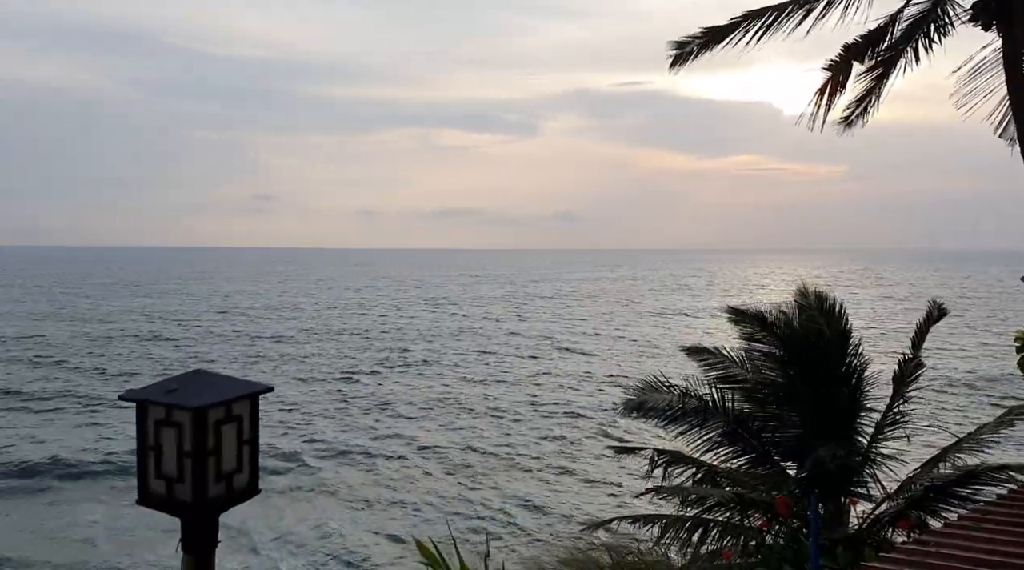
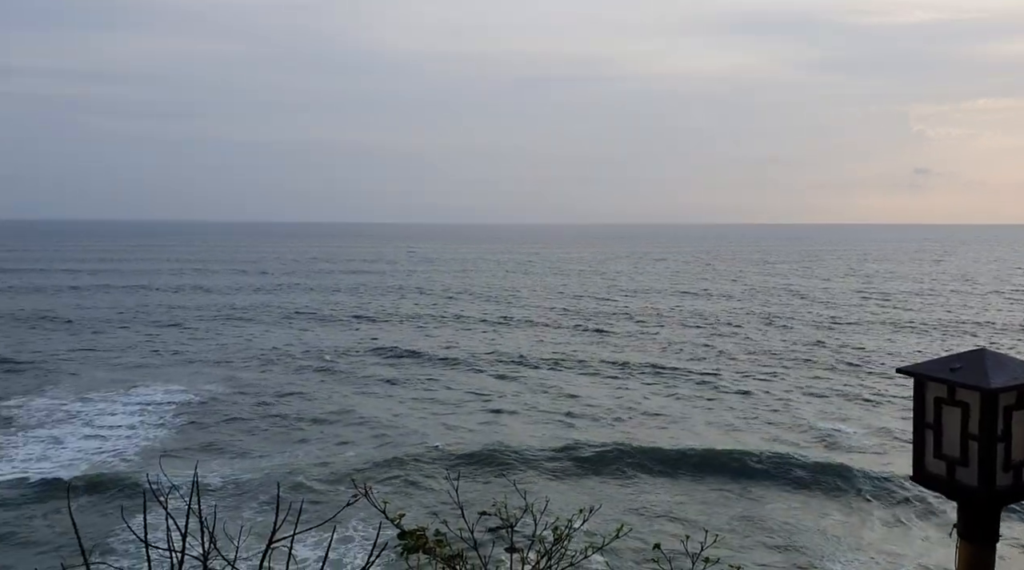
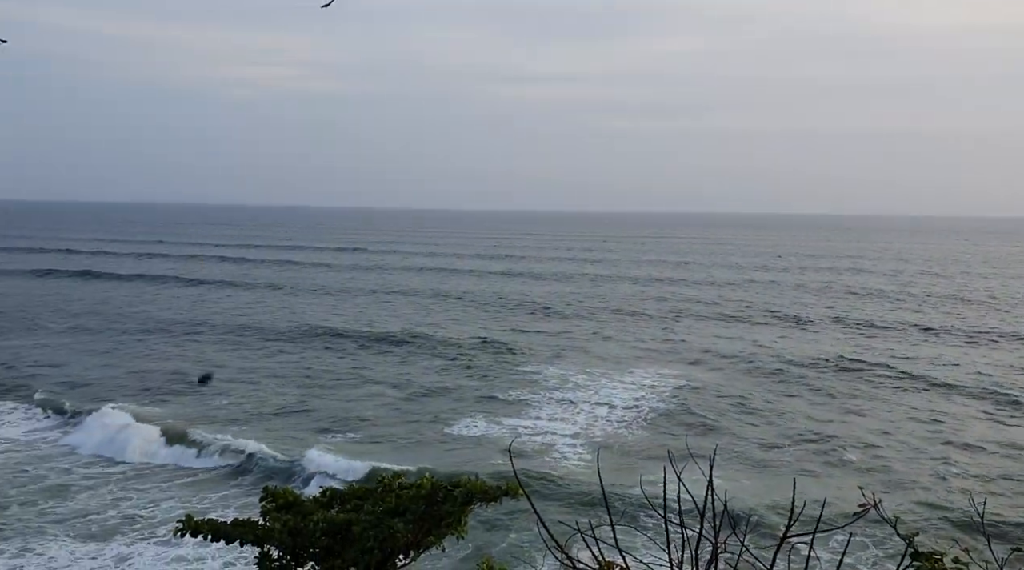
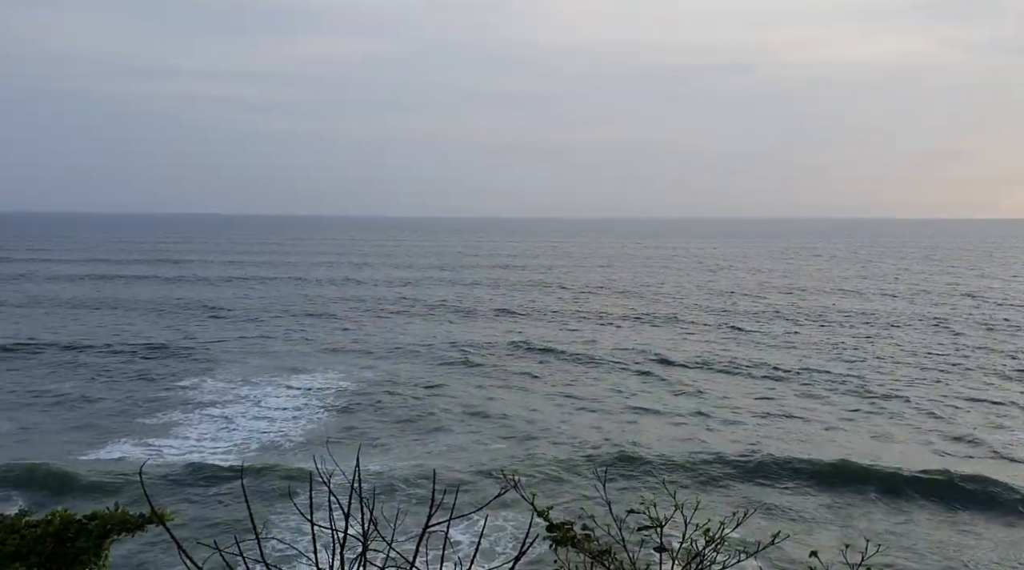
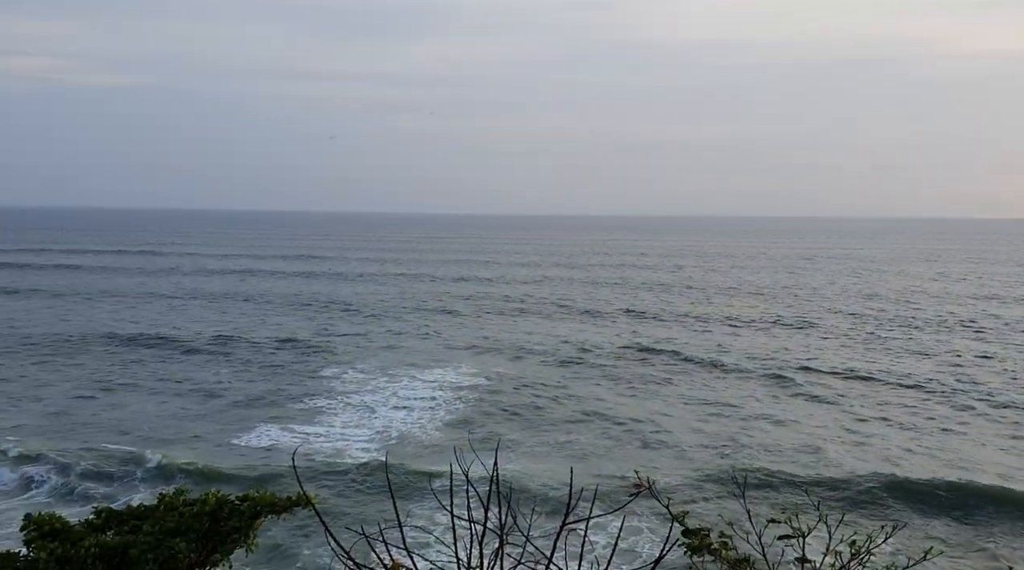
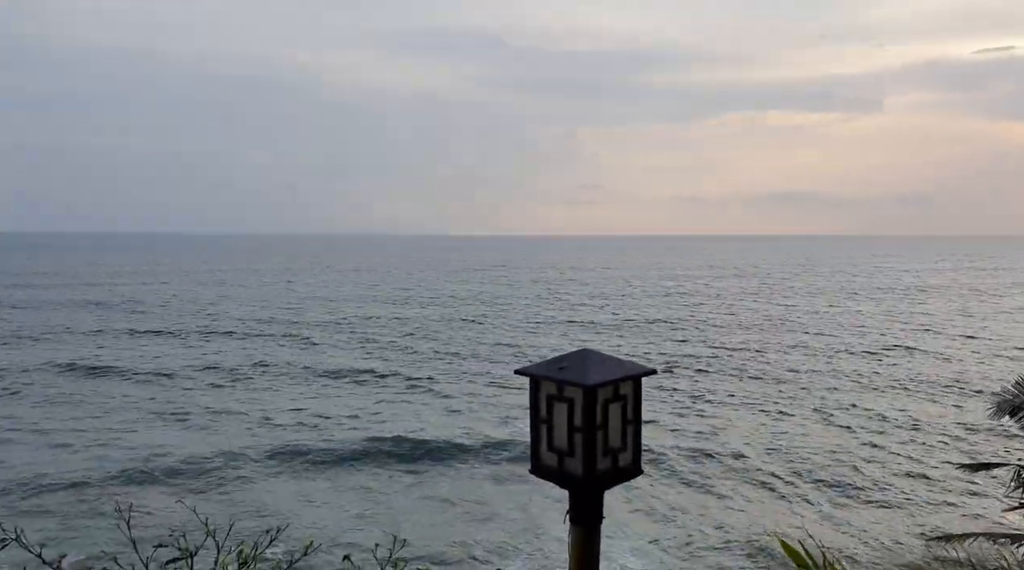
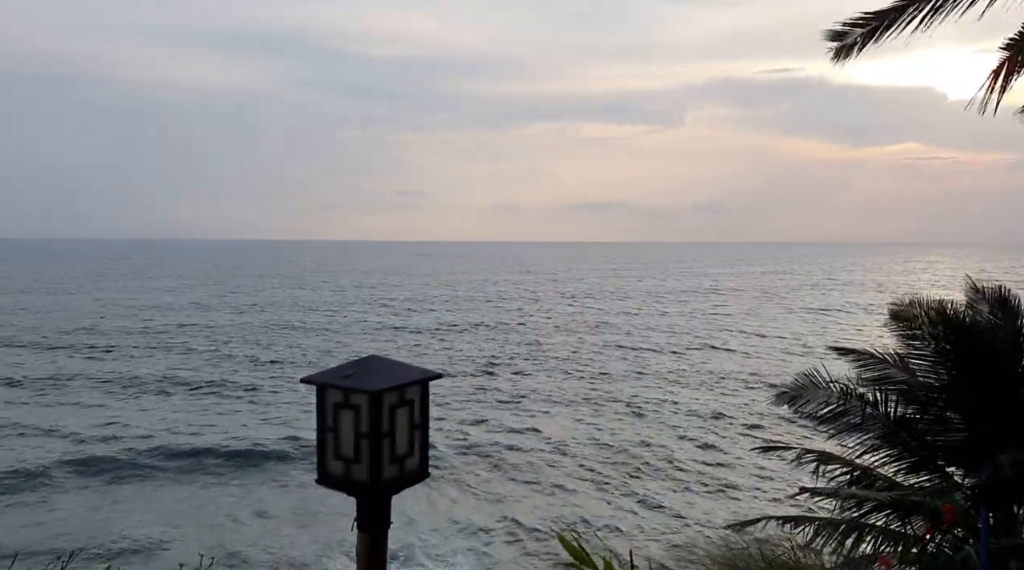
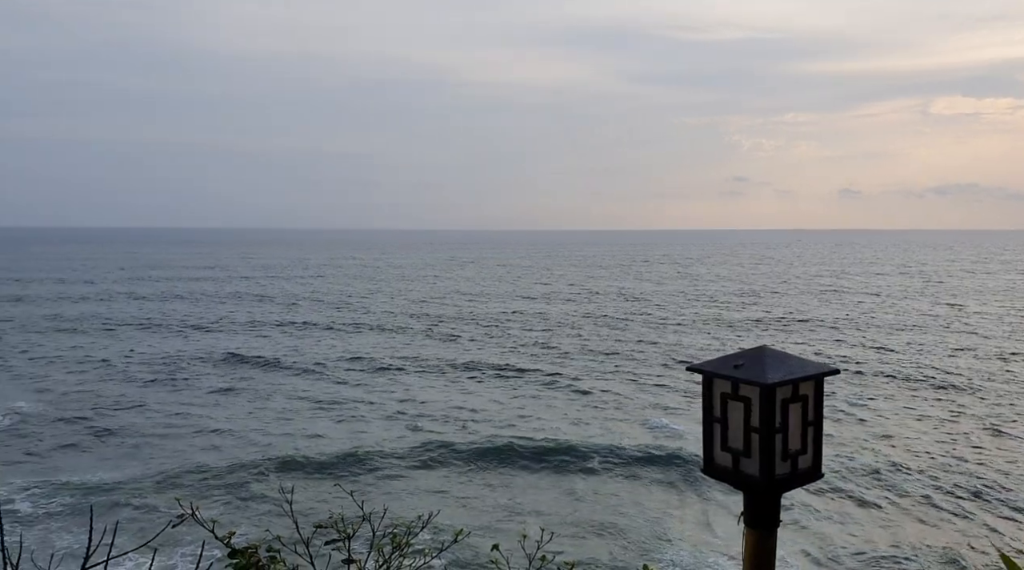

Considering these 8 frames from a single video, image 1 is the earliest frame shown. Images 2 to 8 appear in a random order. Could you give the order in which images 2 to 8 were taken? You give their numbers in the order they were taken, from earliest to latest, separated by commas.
7, 6, 8, 2, 4, 5, 3
